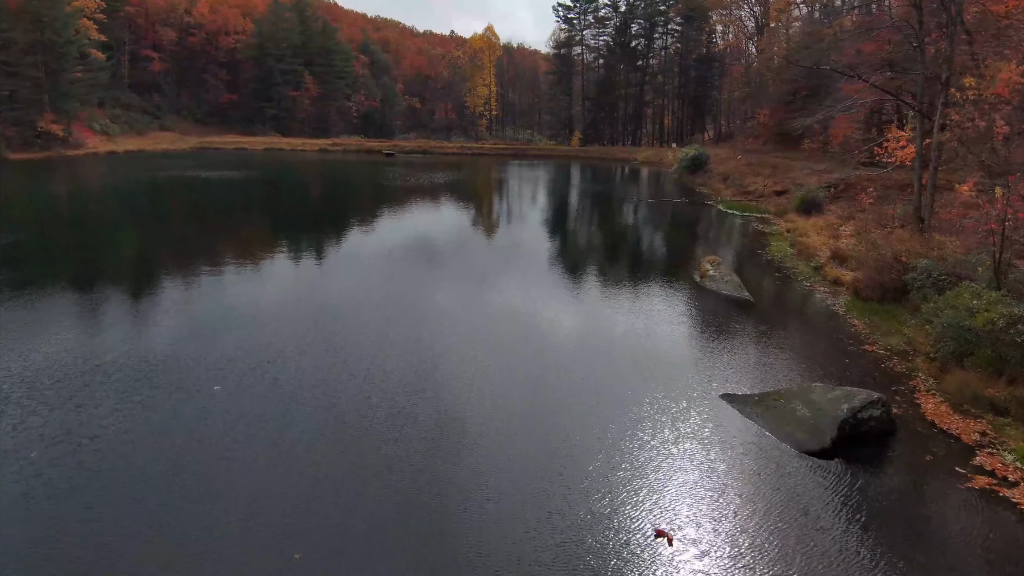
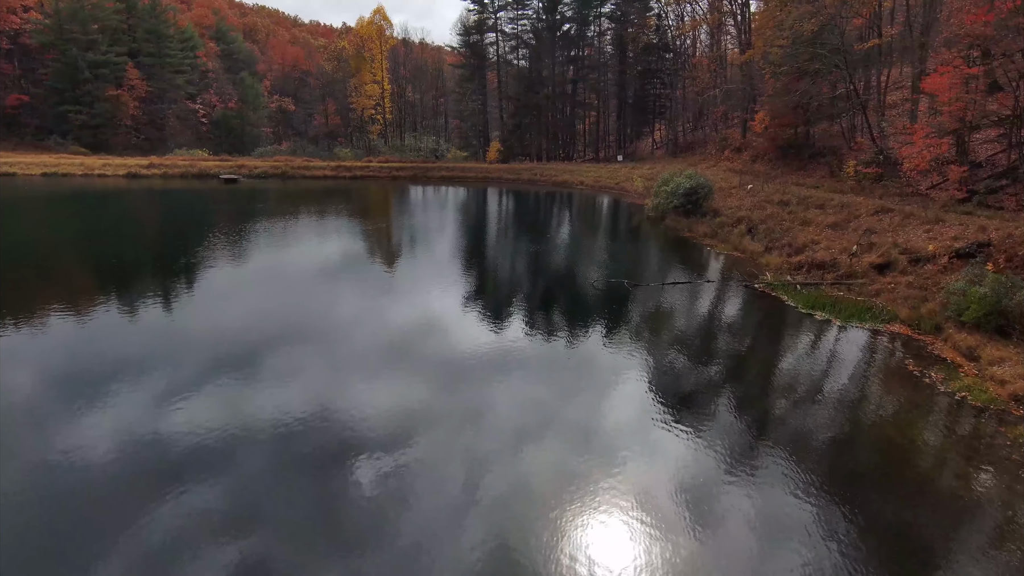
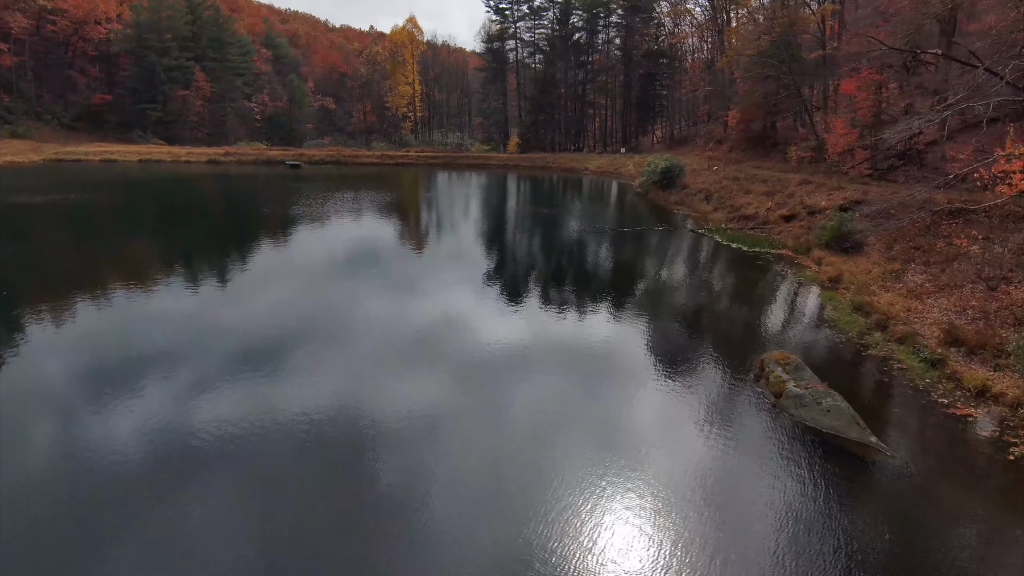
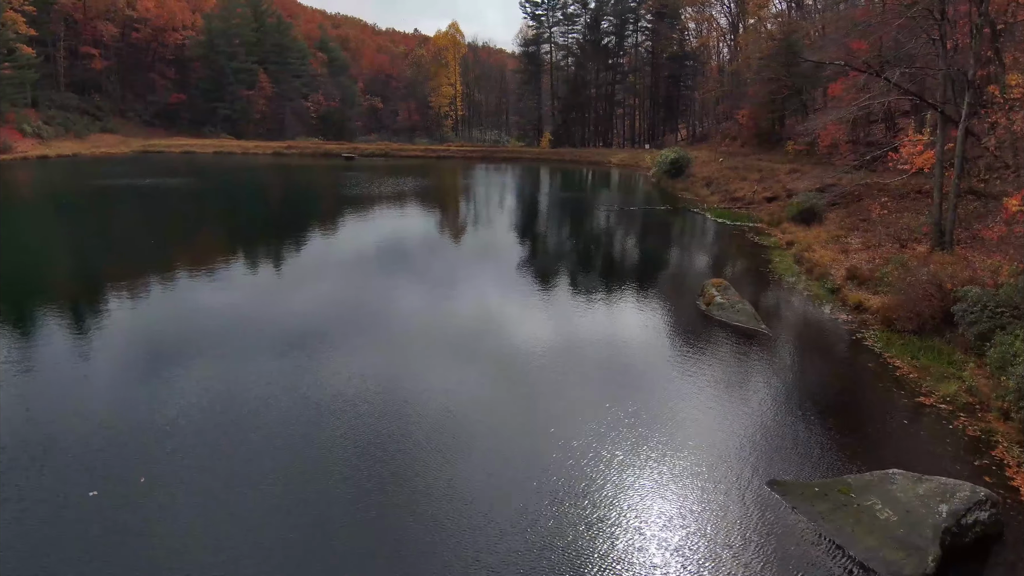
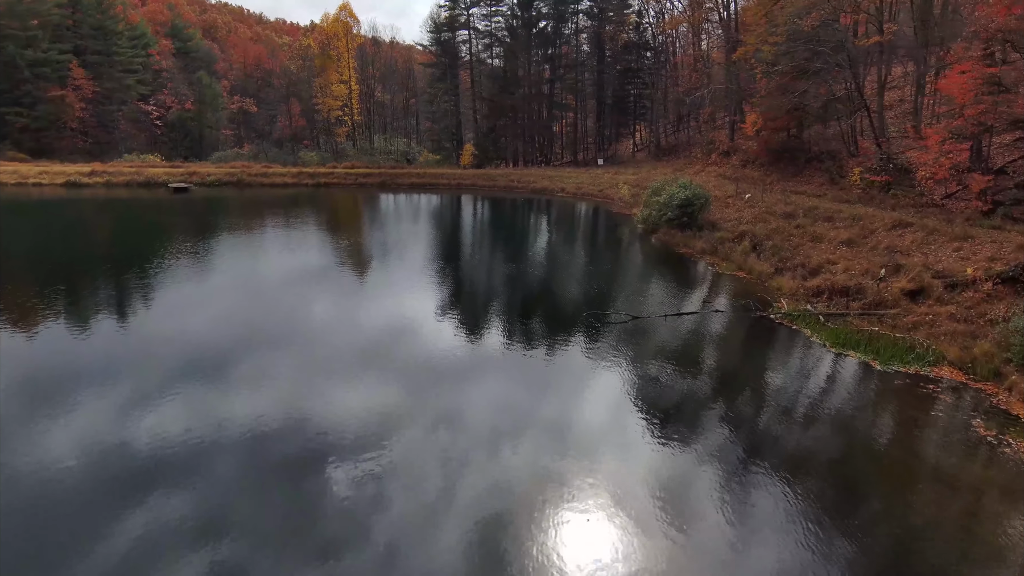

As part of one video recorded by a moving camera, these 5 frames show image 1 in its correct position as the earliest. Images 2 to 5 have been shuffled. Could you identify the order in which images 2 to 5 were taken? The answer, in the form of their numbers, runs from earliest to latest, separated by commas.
4, 3, 2, 5
